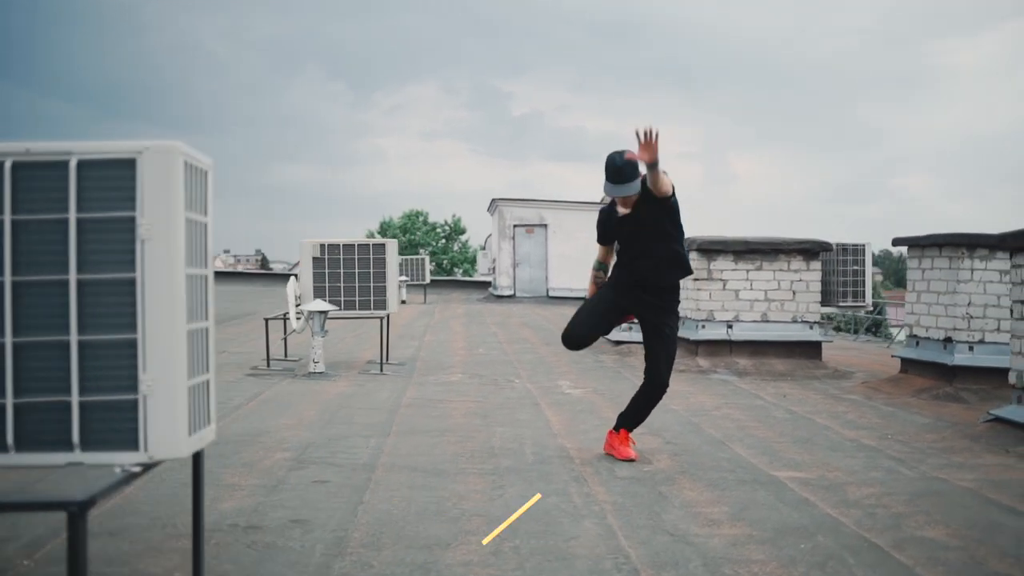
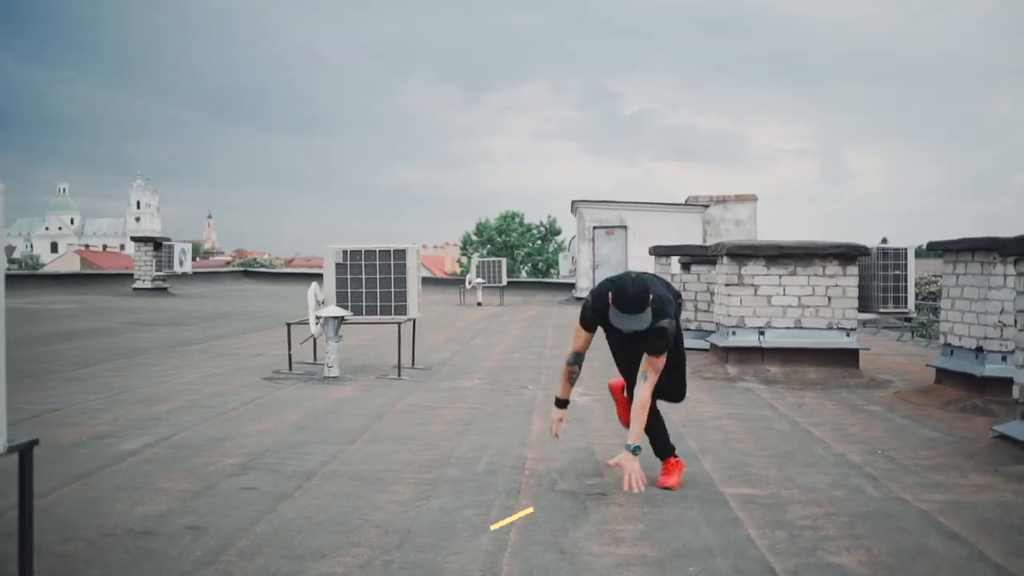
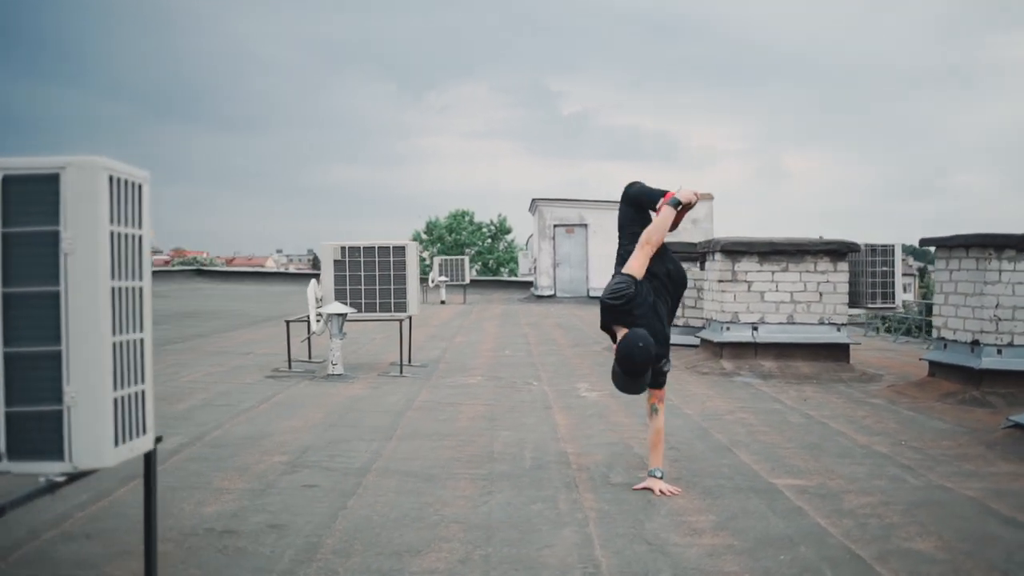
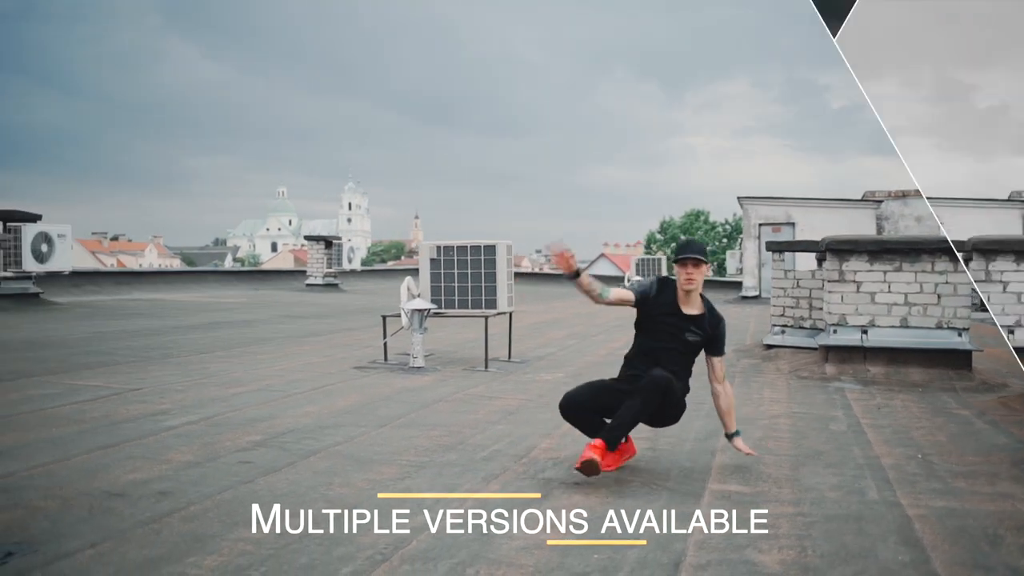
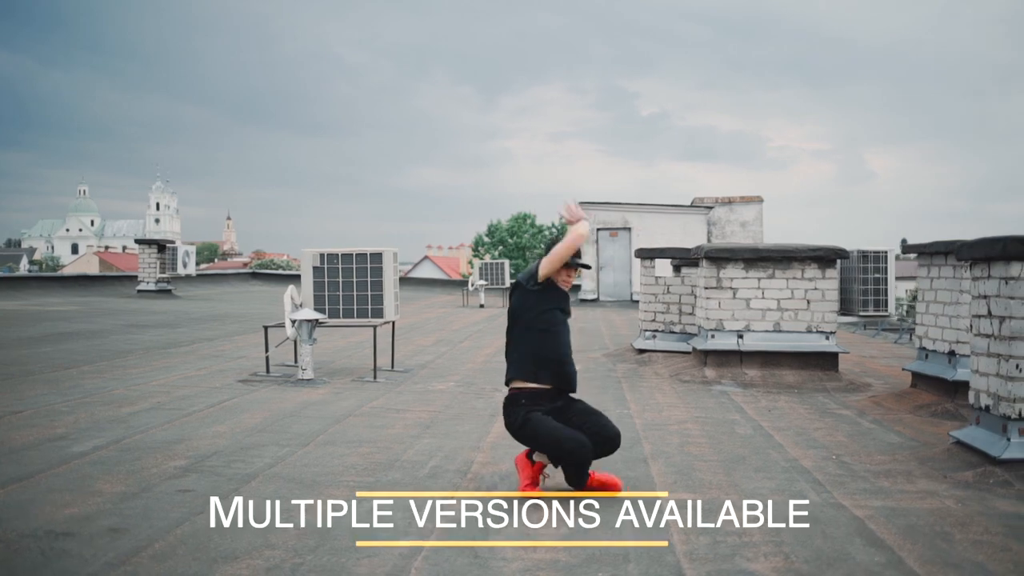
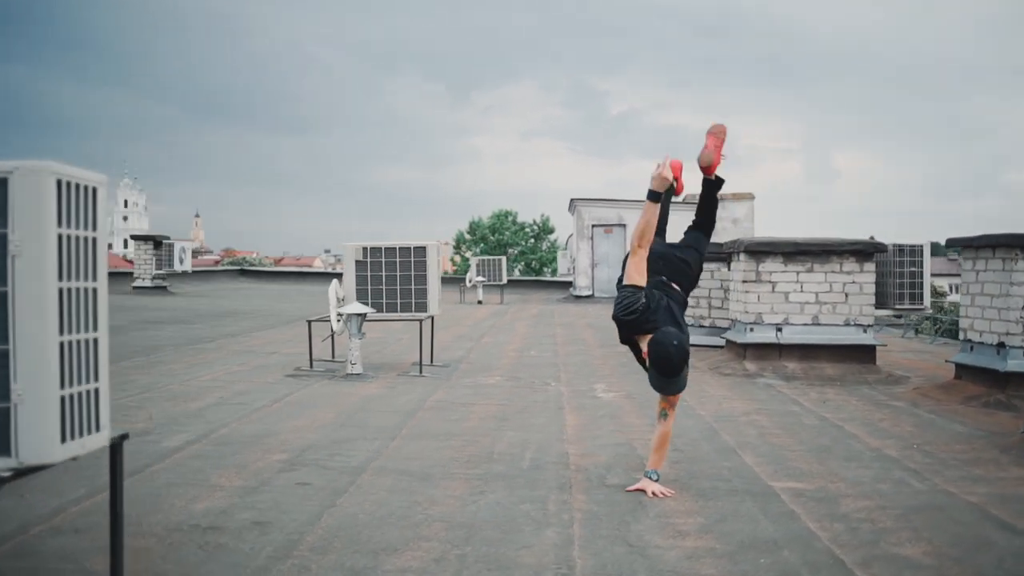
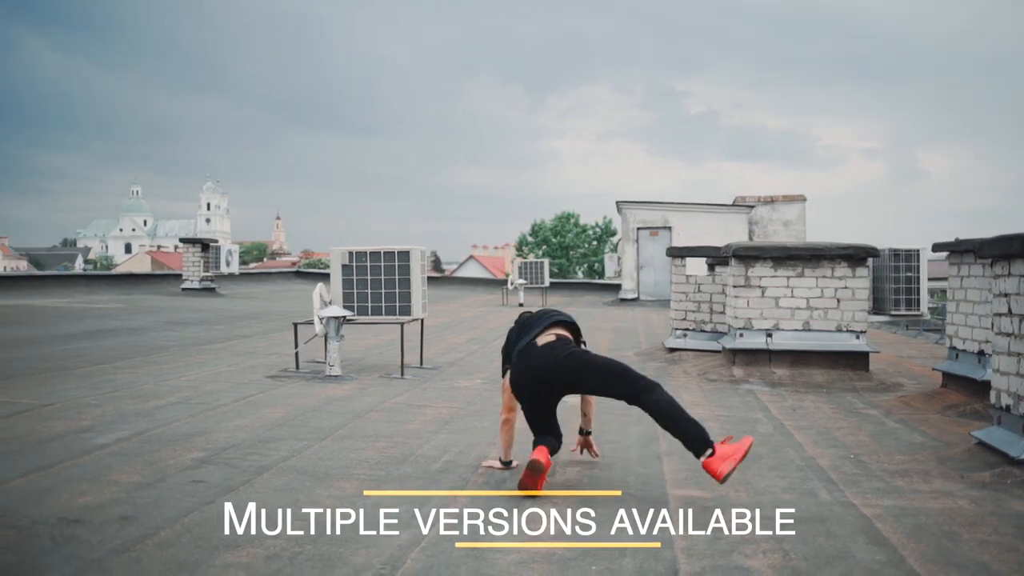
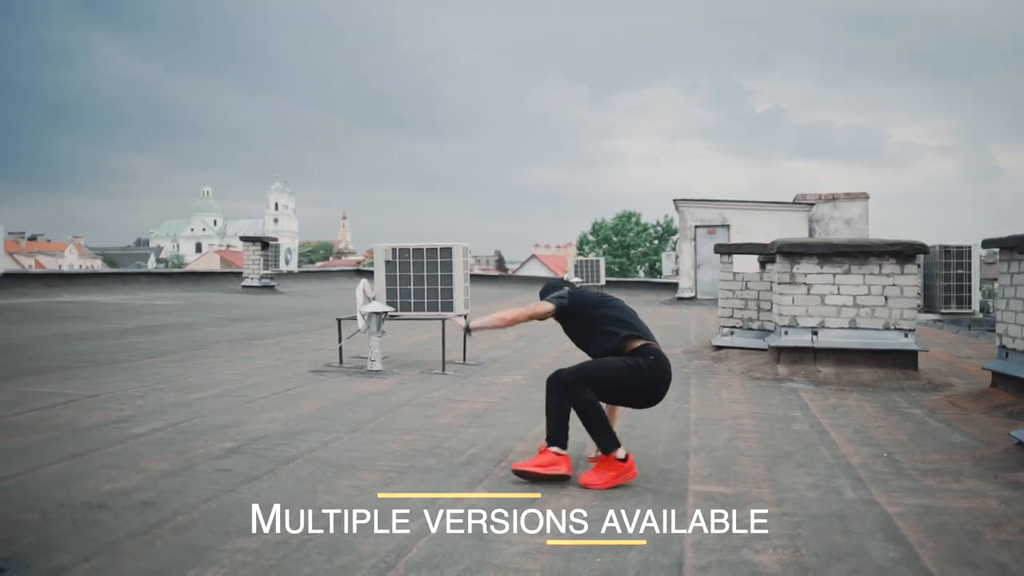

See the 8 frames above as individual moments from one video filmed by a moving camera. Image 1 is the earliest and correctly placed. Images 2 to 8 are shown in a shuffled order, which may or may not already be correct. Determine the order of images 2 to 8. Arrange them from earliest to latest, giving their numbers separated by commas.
3, 6, 2, 5, 7, 8, 4
